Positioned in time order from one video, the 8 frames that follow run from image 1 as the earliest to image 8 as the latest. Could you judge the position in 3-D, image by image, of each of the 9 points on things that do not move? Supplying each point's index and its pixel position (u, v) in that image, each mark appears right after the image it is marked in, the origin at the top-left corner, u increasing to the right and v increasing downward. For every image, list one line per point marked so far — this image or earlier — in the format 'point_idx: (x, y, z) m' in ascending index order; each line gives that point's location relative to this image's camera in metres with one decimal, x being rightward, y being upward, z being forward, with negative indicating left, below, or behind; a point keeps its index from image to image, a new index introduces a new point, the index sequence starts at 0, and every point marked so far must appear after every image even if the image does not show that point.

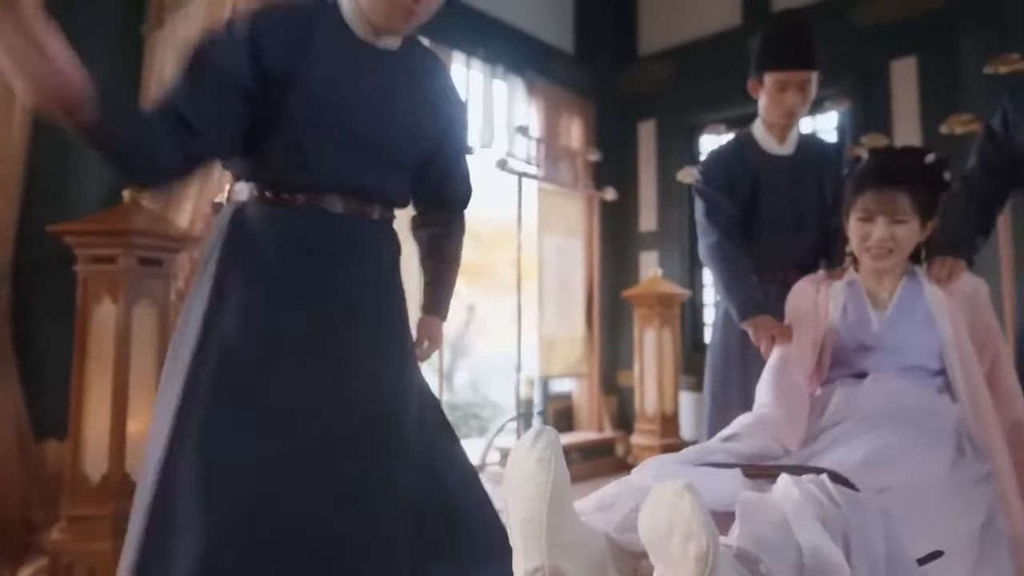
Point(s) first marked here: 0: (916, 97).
0: (+2.0, +0.9, +3.6) m
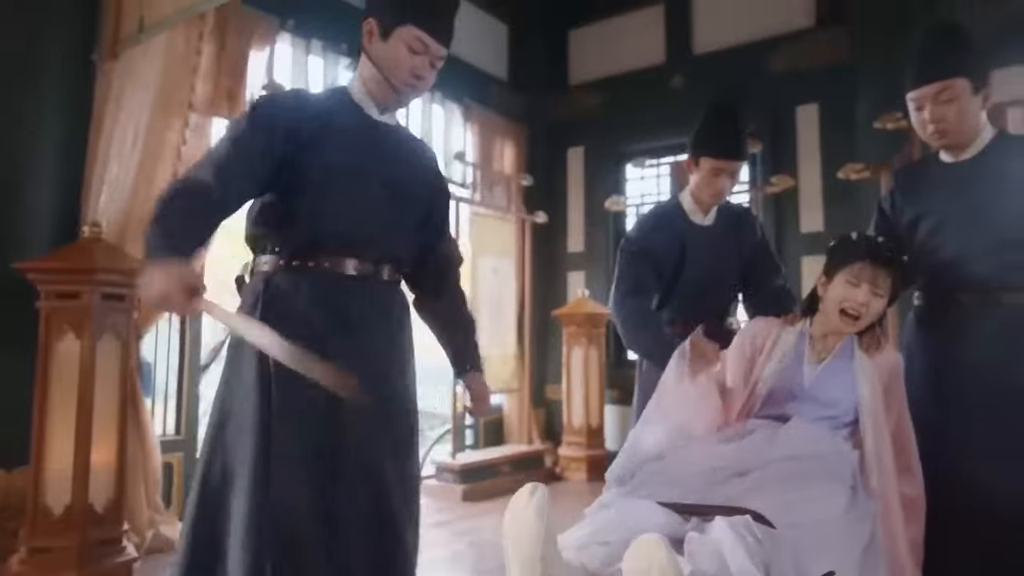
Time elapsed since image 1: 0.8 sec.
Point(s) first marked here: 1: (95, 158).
0: (+1.7, +0.8, +4.0) m
1: (-1.4, +0.4, +2.4) m
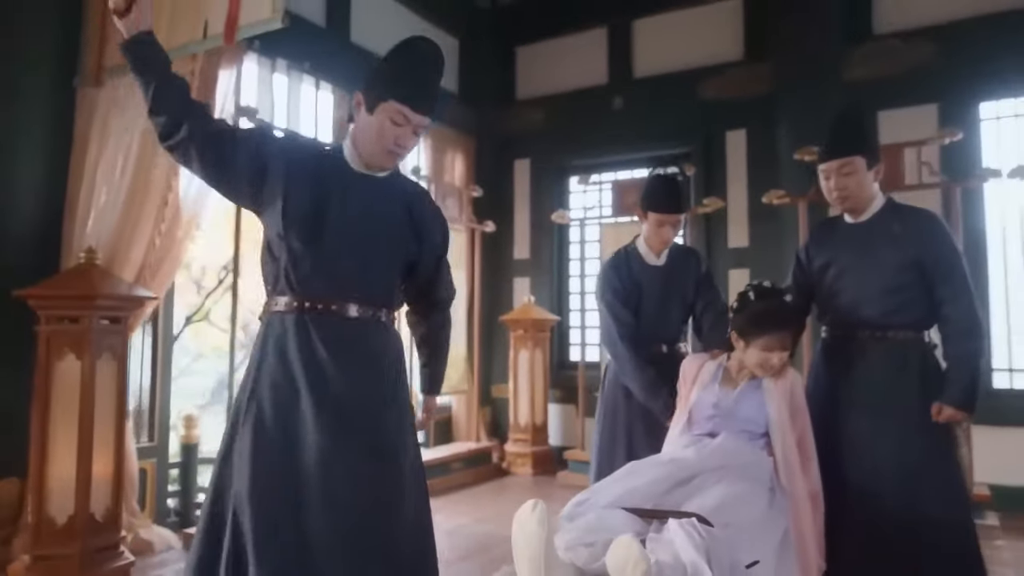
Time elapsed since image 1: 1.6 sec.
0: (+1.4, +0.7, +4.4) m
1: (-1.5, +0.4, +2.6) m
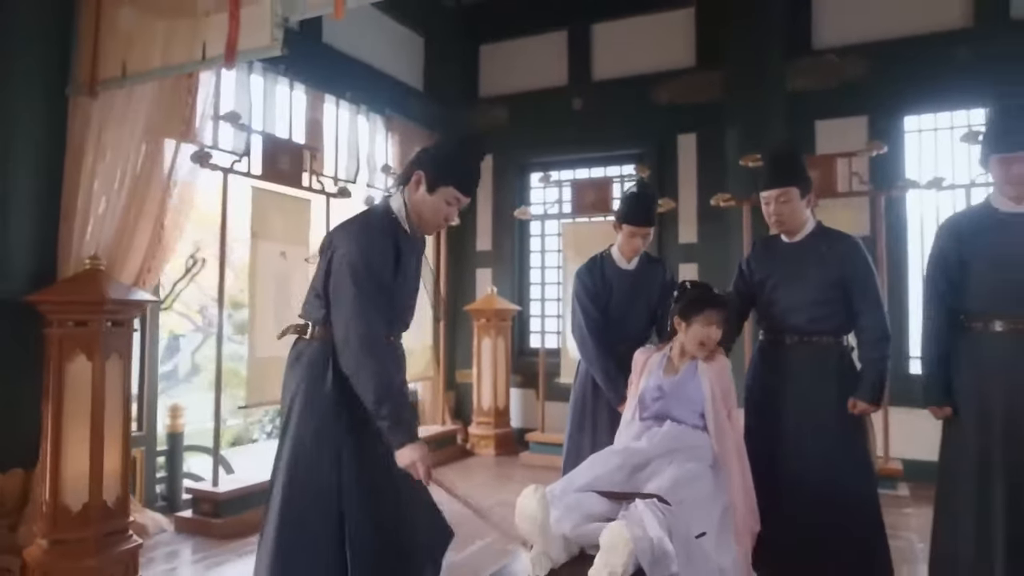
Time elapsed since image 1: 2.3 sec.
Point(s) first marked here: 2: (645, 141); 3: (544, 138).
0: (+1.2, +0.8, +4.7) m
1: (-1.6, +0.4, +2.7) m
2: (+0.9, +1.0, +4.8) m
3: (+0.2, +1.1, +5.1) m
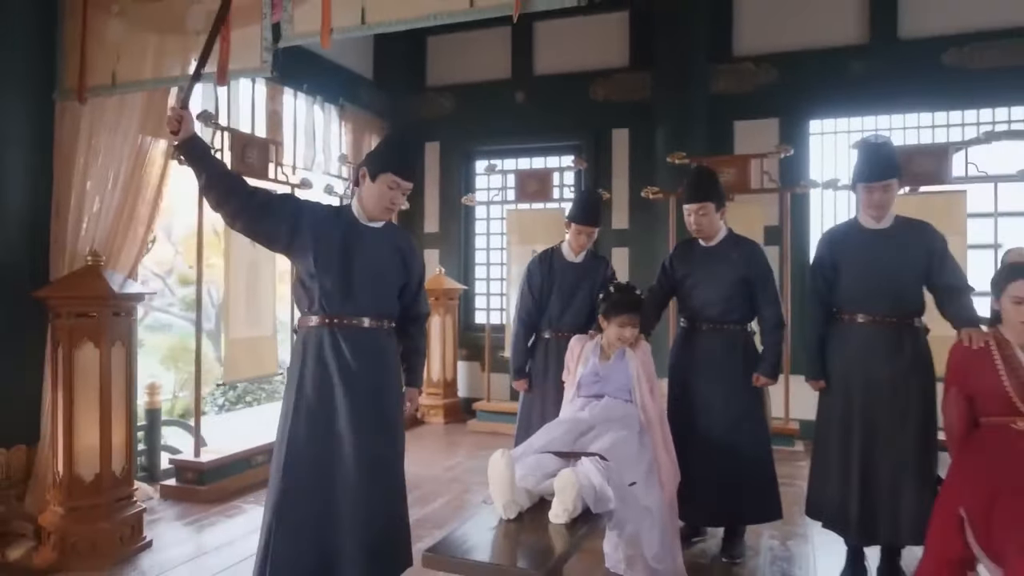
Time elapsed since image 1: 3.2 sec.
0: (+0.8, +0.9, +5.1) m
1: (-1.8, +0.4, +2.9) m
2: (+0.5, +1.1, +5.2) m
3: (-0.2, +1.2, +5.5) m
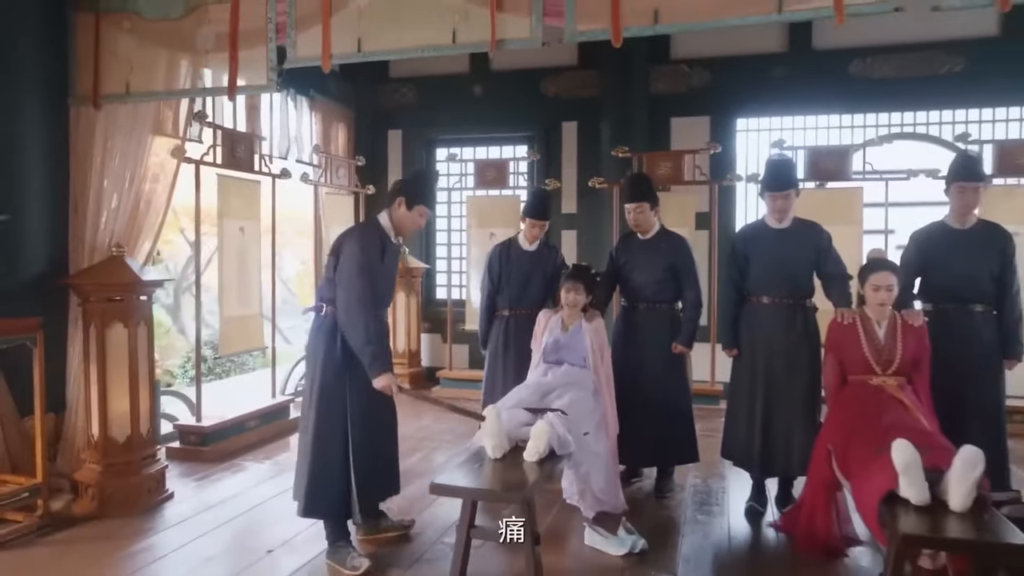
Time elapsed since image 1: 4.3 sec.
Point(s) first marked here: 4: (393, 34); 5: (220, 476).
0: (+0.5, +1.1, +5.7) m
1: (-1.9, +0.5, +3.3) m
2: (+0.2, +1.3, +5.7) m
3: (-0.5, +1.4, +5.9) m
4: (-0.5, +1.0, +2.9) m
5: (-1.5, -0.9, +3.6) m
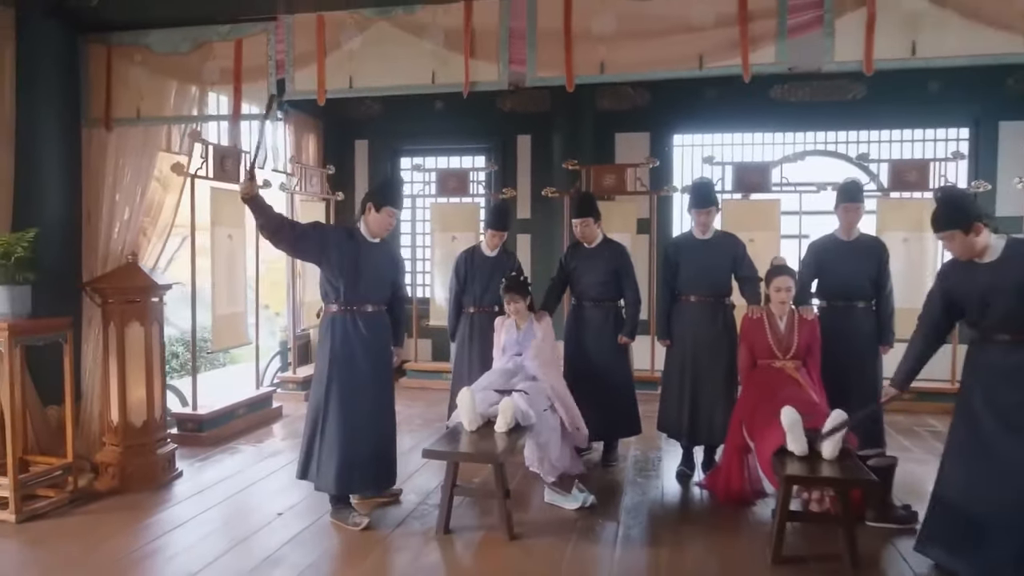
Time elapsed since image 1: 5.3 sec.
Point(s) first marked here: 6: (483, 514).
0: (+0.2, +1.1, +6.2) m
1: (-2.1, +0.4, +3.6) m
2: (-0.2, +1.3, +6.3) m
3: (-0.9, +1.4, +6.4) m
4: (-0.6, +1.0, +3.4) m
5: (-1.7, -1.0, +4.1) m
6: (-0.1, -1.0, +3.1) m
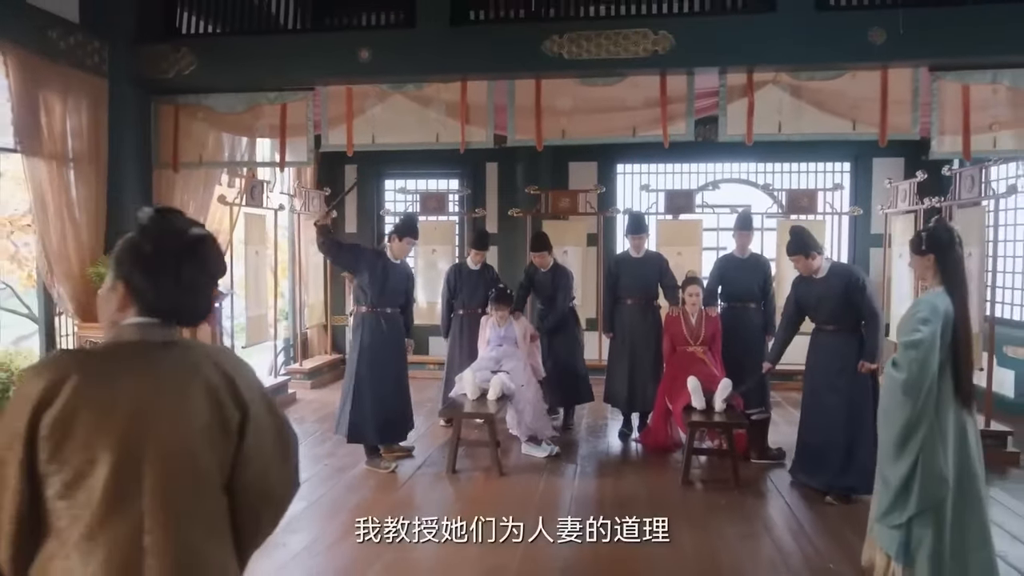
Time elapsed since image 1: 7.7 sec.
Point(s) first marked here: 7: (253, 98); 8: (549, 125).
0: (-0.2, +1.1, +7.4) m
1: (-2.2, +0.4, +4.6) m
2: (-0.5, +1.3, +7.4) m
3: (-1.2, +1.4, +7.5) m
4: (-0.7, +1.0, +4.4) m
5: (-1.8, -1.0, +5.1) m
6: (-0.2, -1.0, +4.3) m
7: (-1.6, +1.2, +4.5) m
8: (+0.2, +1.0, +4.3) m
